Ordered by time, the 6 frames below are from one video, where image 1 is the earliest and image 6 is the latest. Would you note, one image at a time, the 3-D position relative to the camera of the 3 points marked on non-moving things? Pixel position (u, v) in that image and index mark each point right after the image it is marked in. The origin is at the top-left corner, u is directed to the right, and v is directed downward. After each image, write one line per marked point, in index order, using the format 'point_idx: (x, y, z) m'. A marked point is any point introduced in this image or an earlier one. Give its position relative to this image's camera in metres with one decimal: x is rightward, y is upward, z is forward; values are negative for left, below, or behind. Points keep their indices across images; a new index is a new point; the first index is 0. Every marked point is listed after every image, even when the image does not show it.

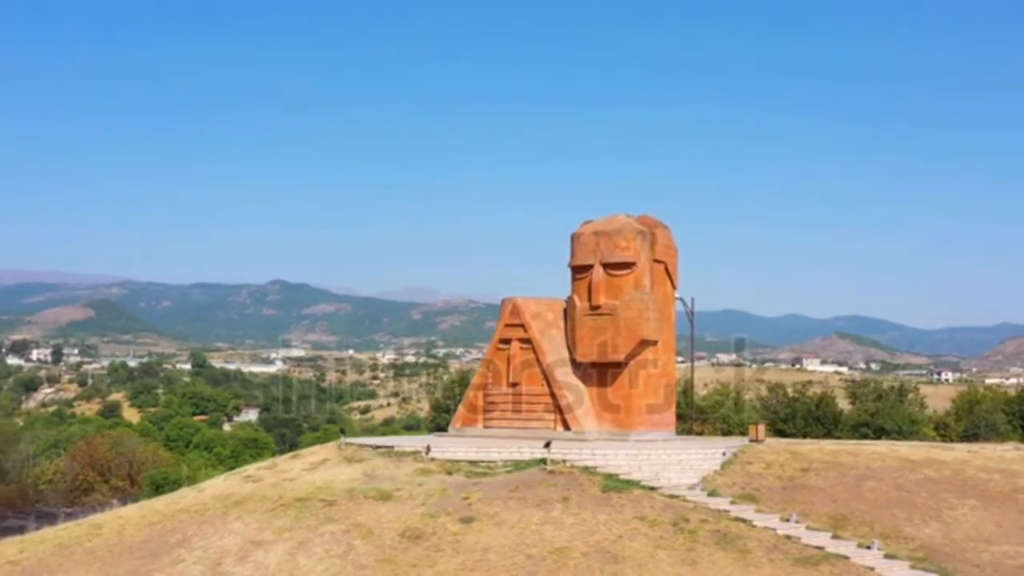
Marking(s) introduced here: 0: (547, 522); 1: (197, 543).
0: (+0.6, -3.9, +19.2) m
1: (-5.3, -4.3, +19.1) m
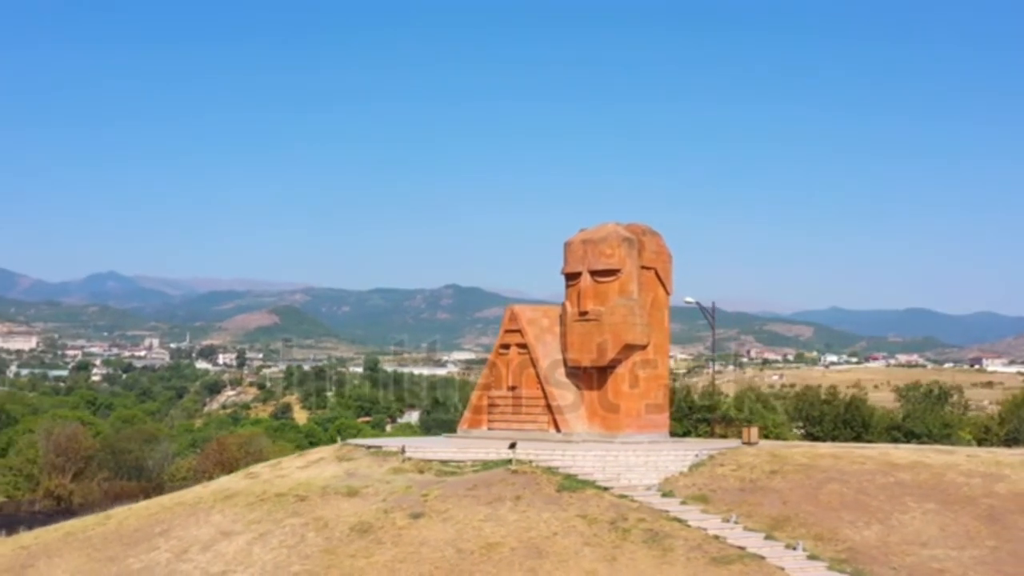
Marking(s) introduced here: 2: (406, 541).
0: (-0.4, -4.1, +20.3) m
1: (-6.2, -4.5, +21.0) m
2: (-1.8, -4.3, +19.5) m
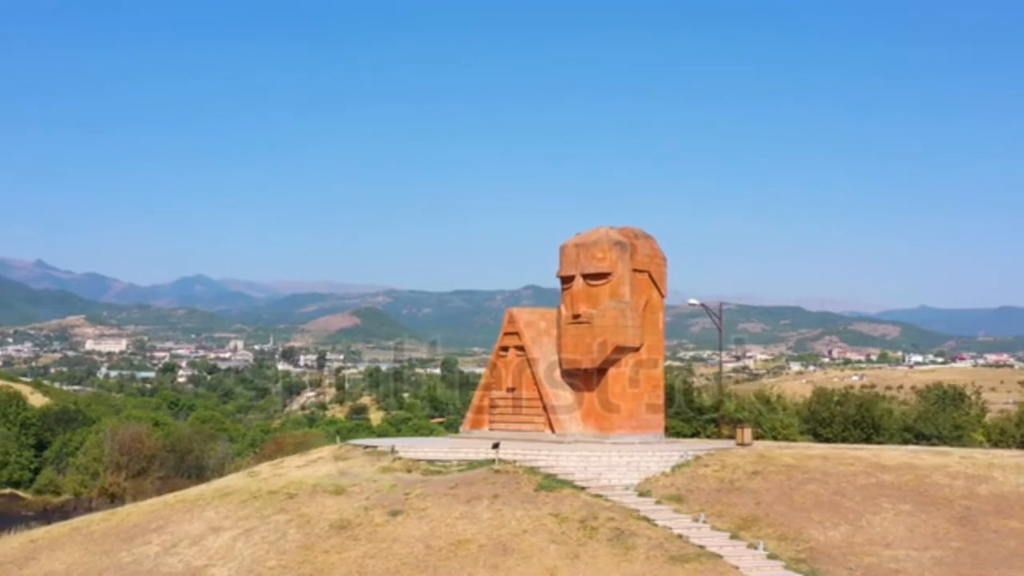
0: (-0.9, -4.2, +20.9) m
1: (-6.6, -4.6, +22.0) m
2: (-2.3, -4.4, +20.2) m
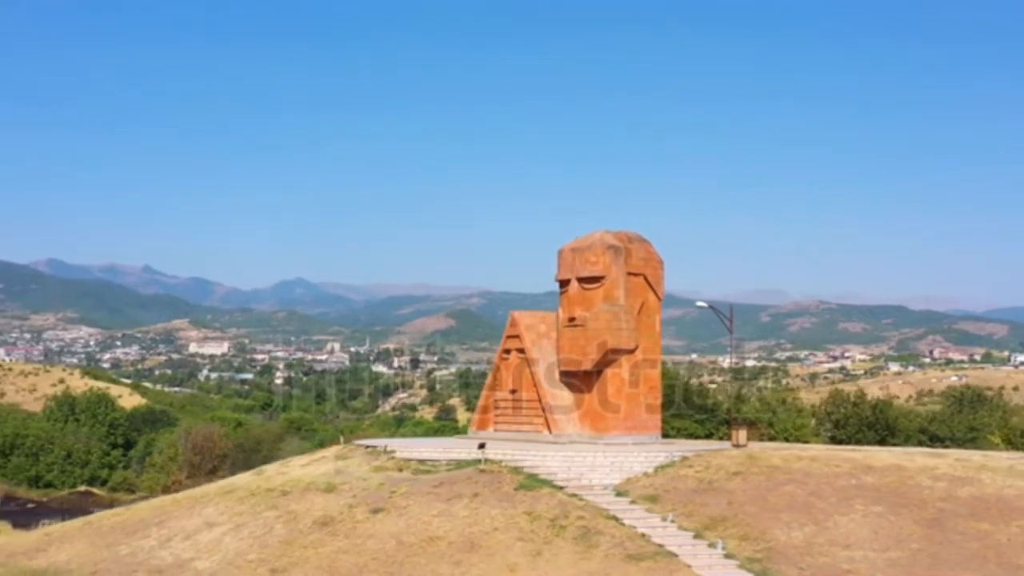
0: (-1.3, -4.3, +21.6) m
1: (-7.0, -4.8, +23.2) m
2: (-2.8, -4.5, +21.0) m
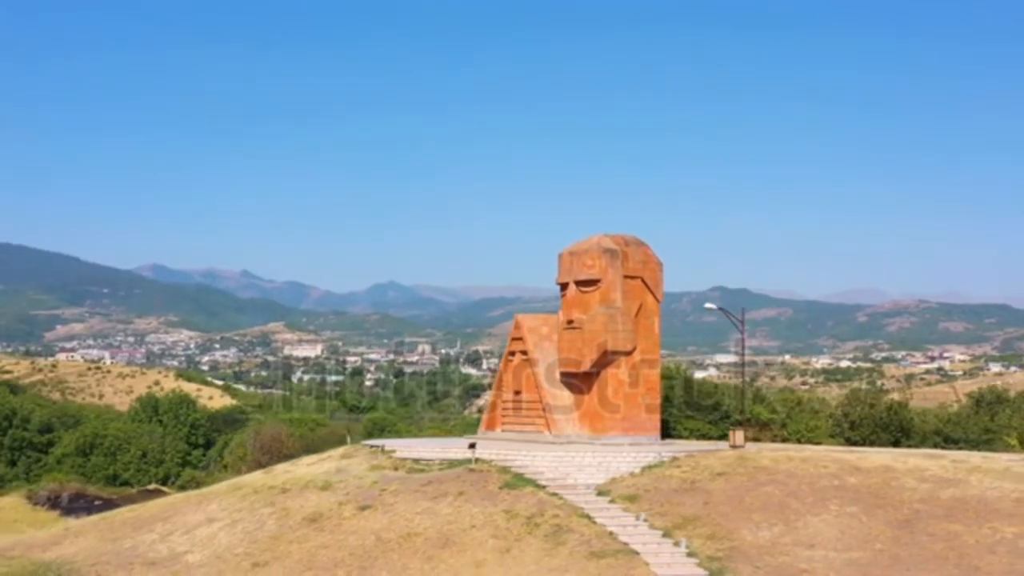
0: (-1.7, -4.3, +22.3) m
1: (-7.2, -4.9, +24.3) m
2: (-3.3, -4.6, +21.8) m
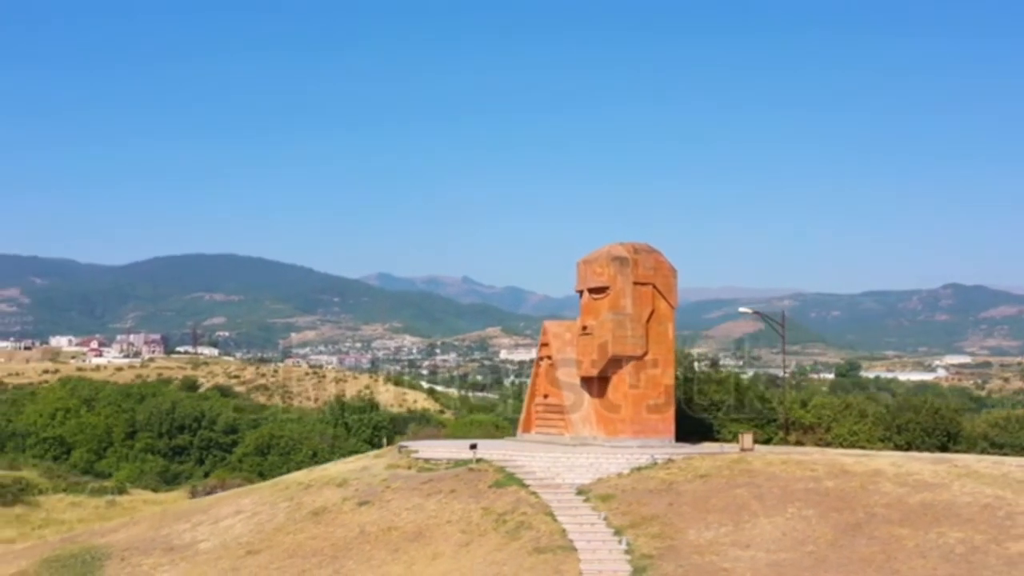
0: (-2.1, -4.6, +23.9) m
1: (-7.1, -5.2, +26.8) m
2: (-3.7, -4.9, +23.7) m
